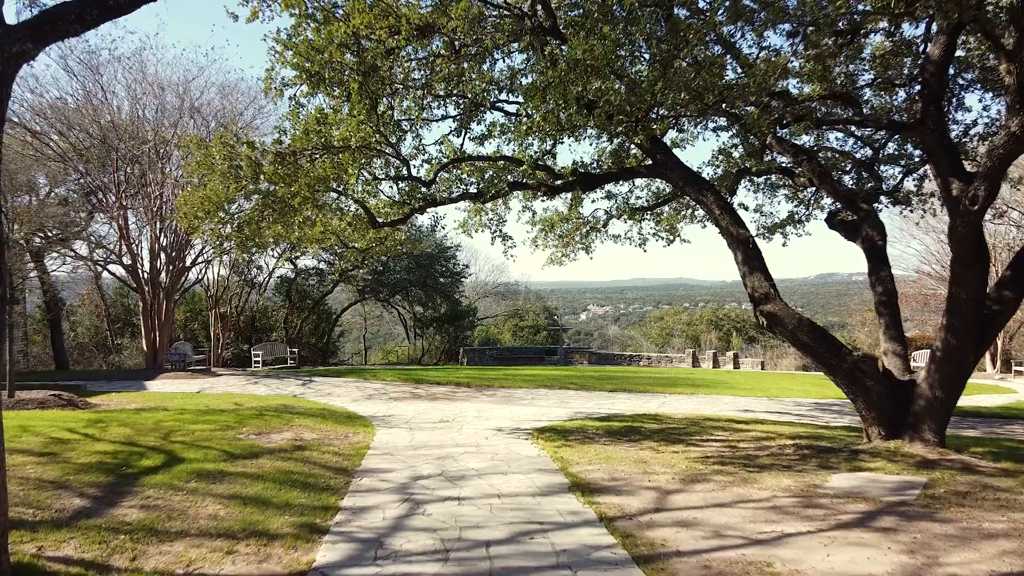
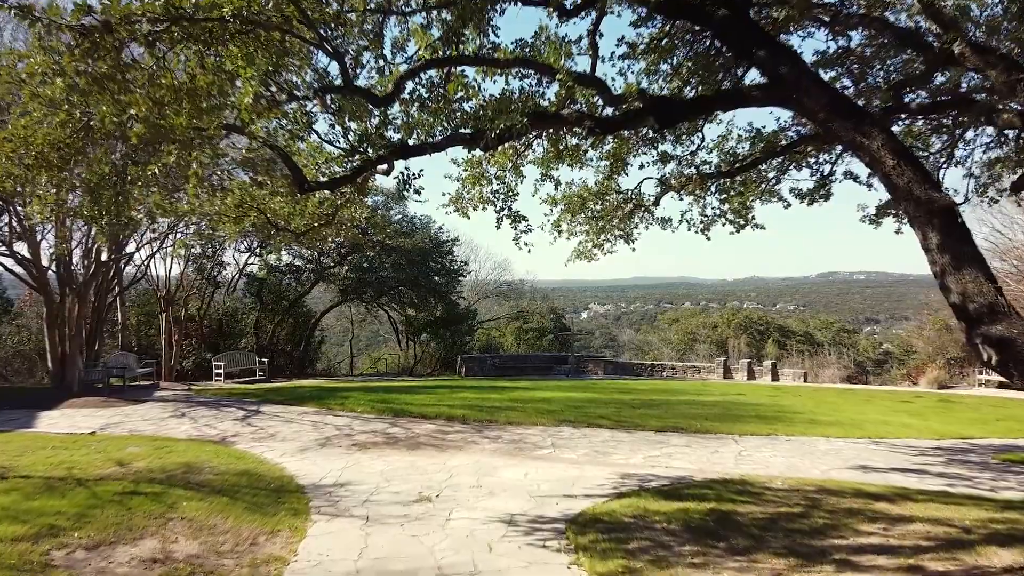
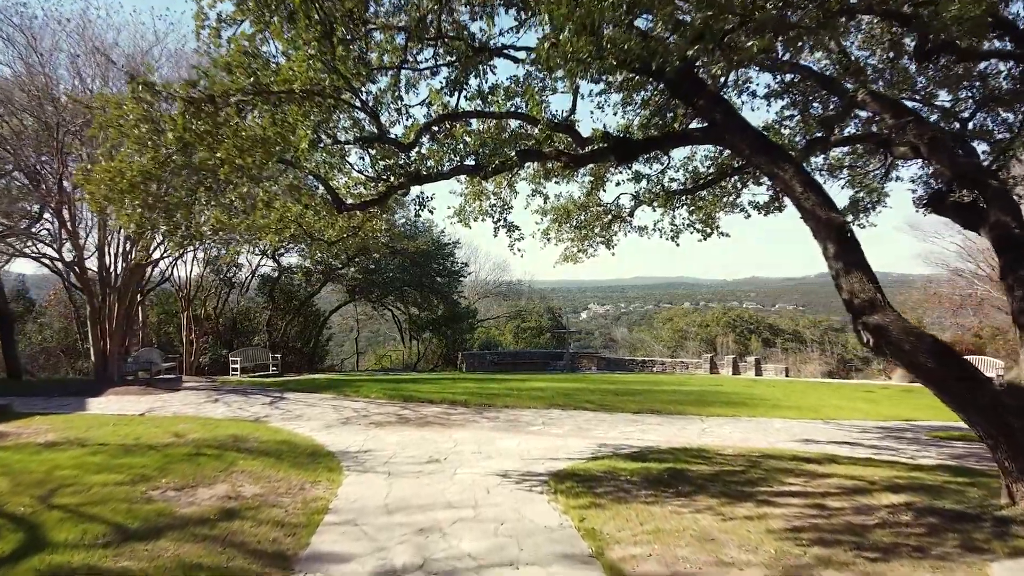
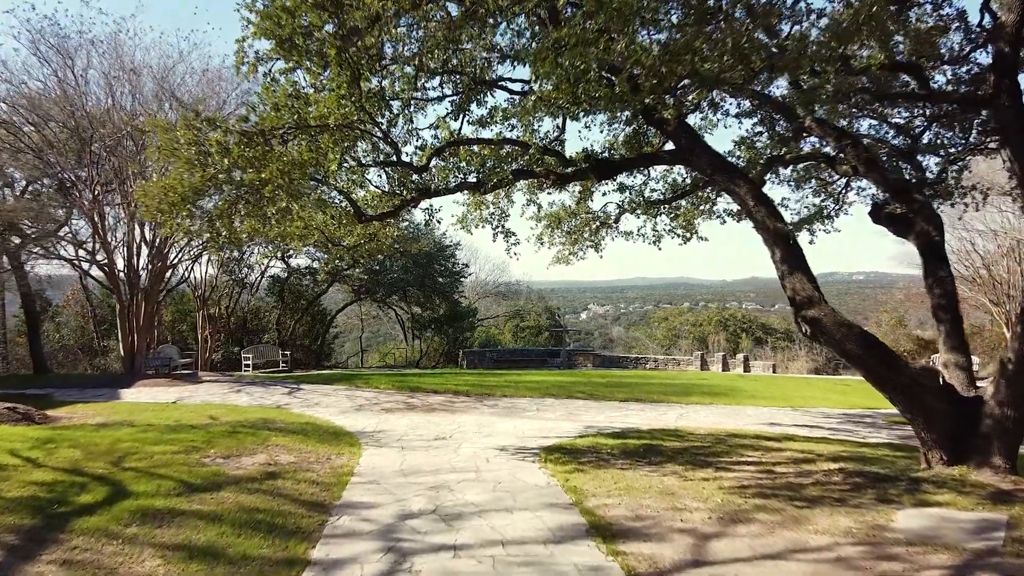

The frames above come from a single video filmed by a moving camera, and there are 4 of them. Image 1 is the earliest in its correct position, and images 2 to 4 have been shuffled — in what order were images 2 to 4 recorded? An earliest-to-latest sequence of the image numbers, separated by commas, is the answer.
4, 3, 2
